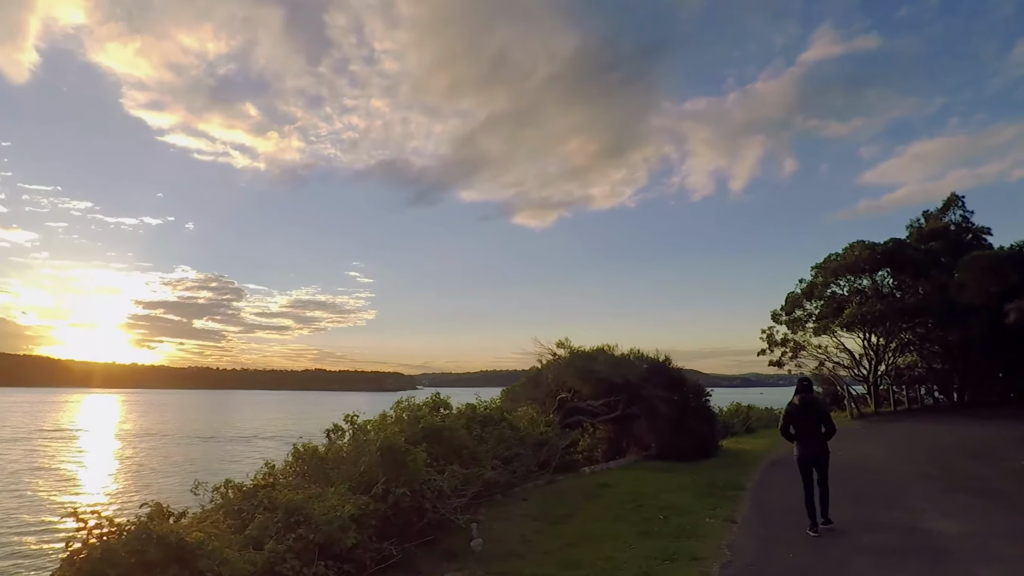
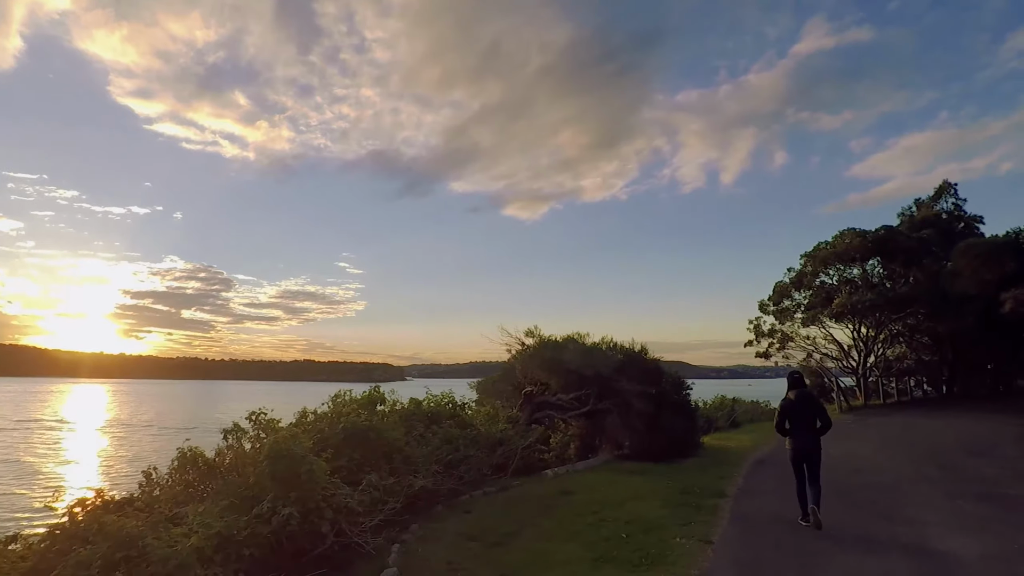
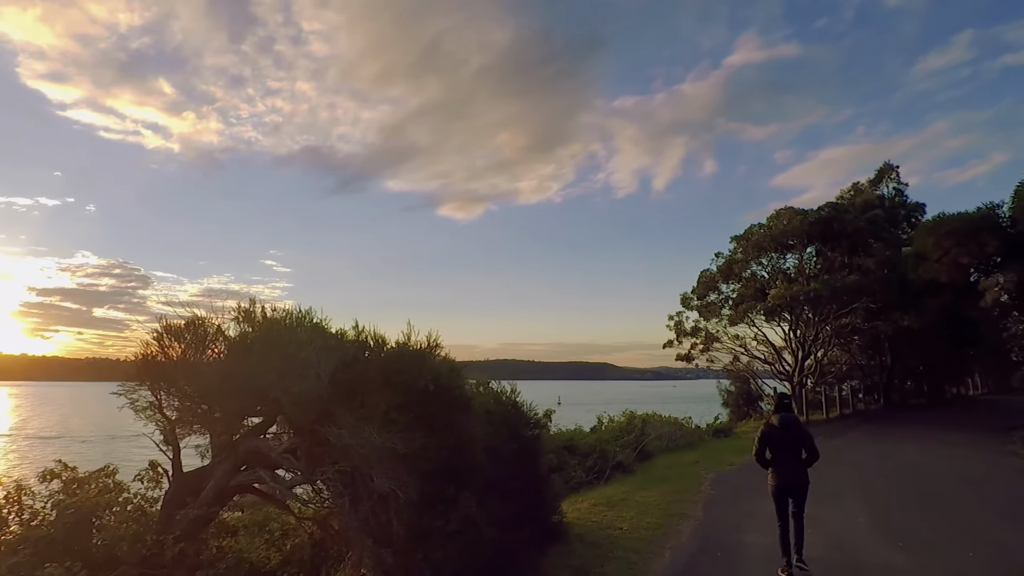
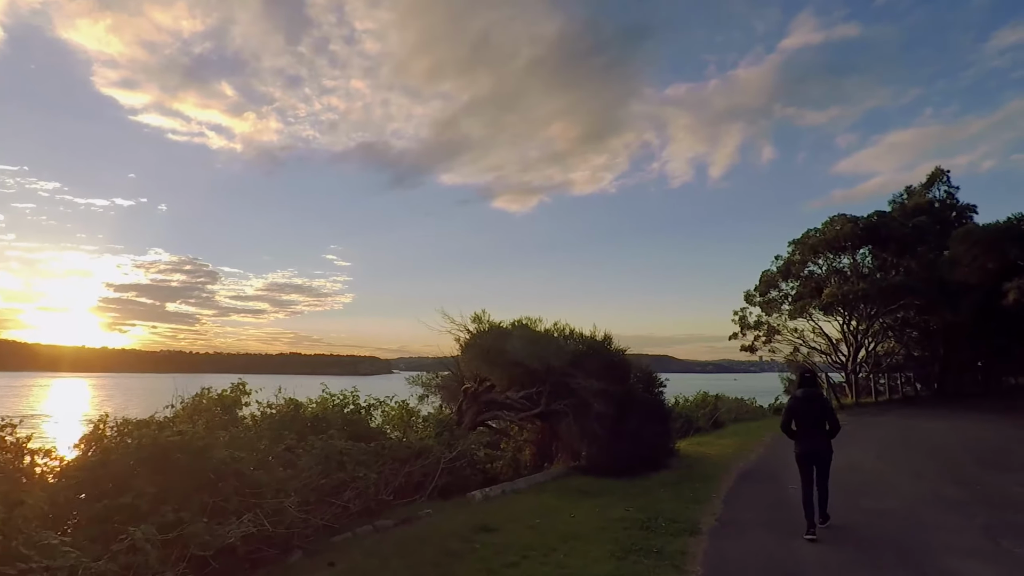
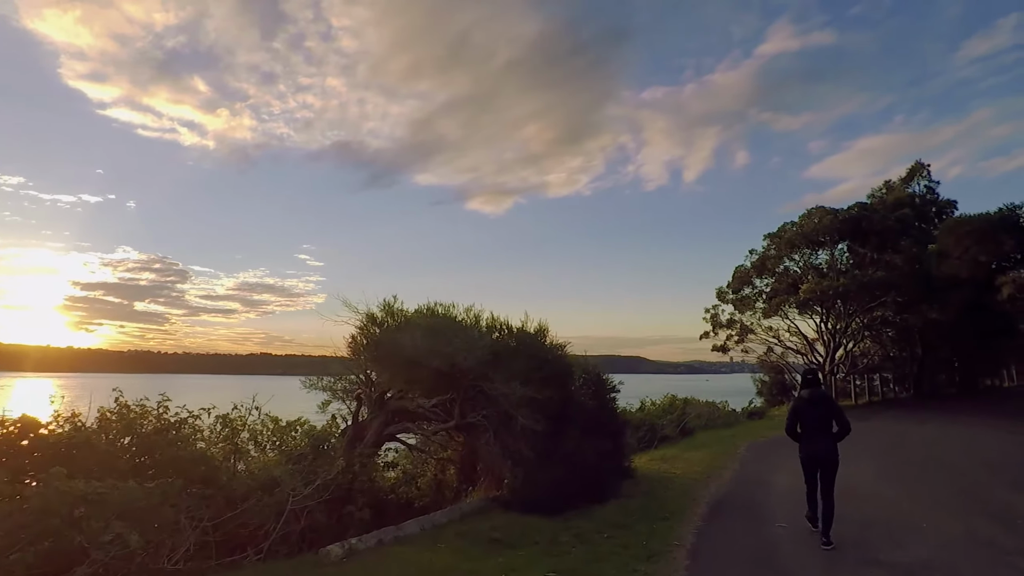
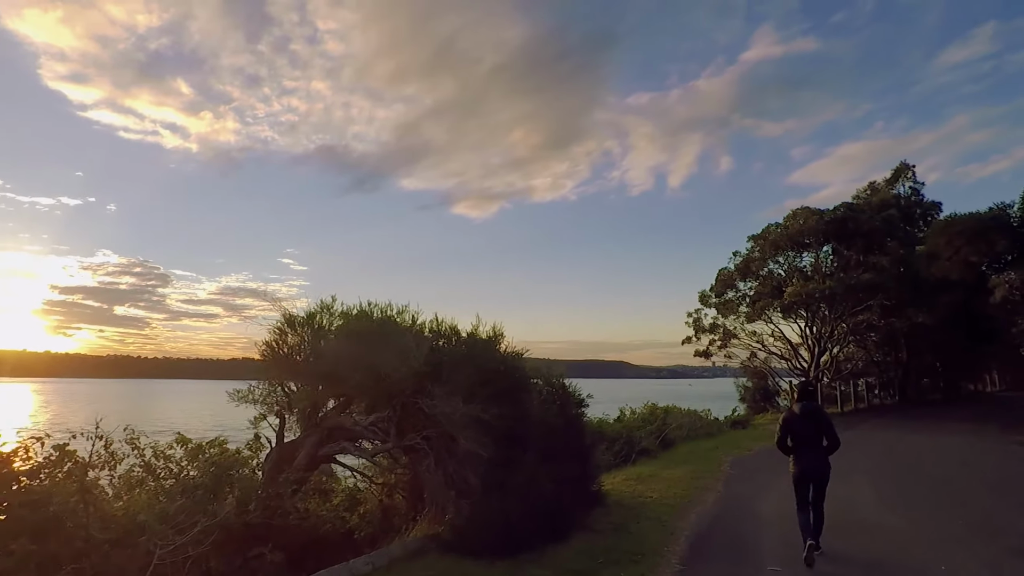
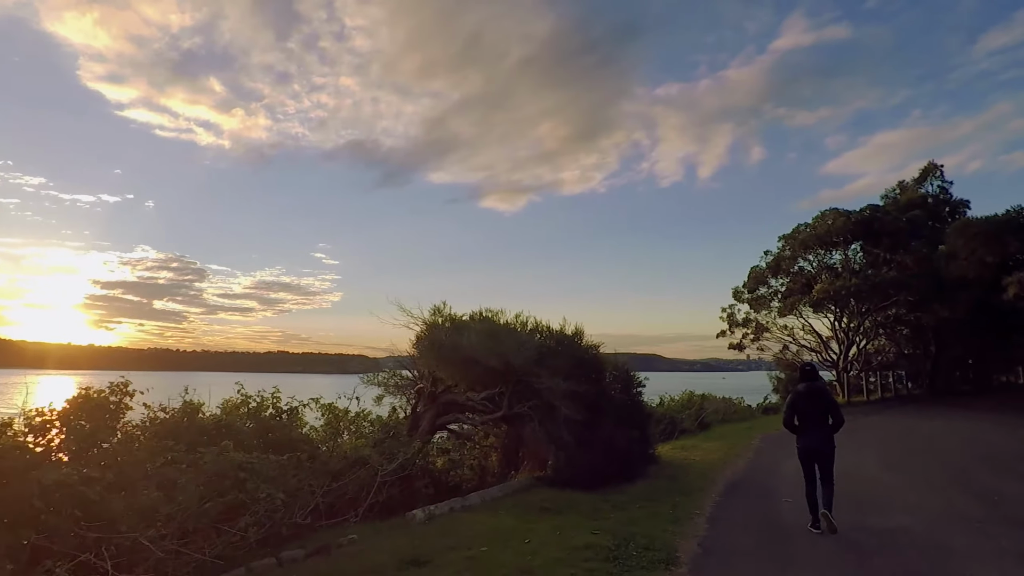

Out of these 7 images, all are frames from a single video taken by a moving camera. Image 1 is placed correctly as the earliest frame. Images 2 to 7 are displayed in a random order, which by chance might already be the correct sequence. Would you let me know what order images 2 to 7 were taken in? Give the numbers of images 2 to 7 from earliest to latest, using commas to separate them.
2, 4, 7, 5, 6, 3
